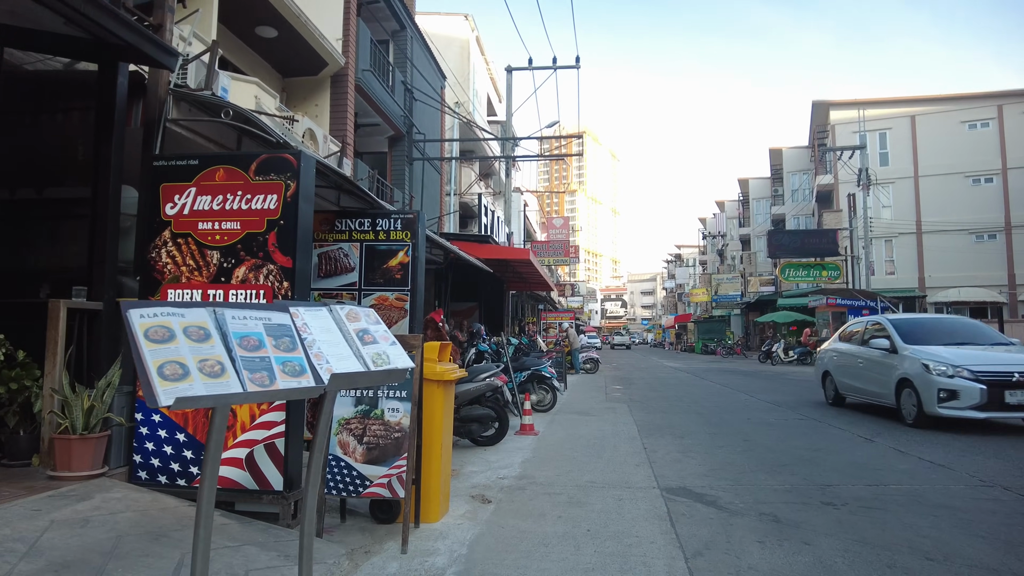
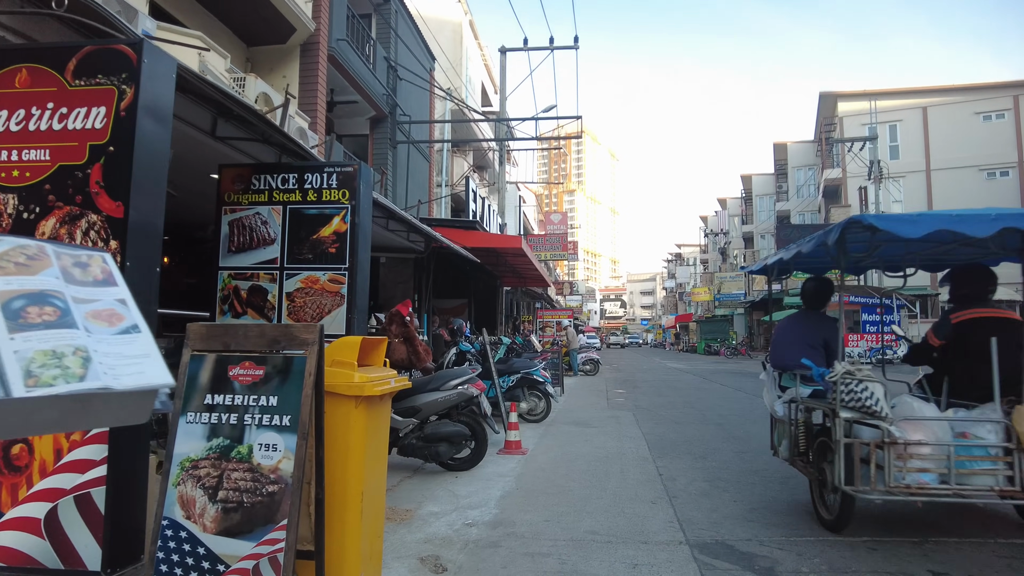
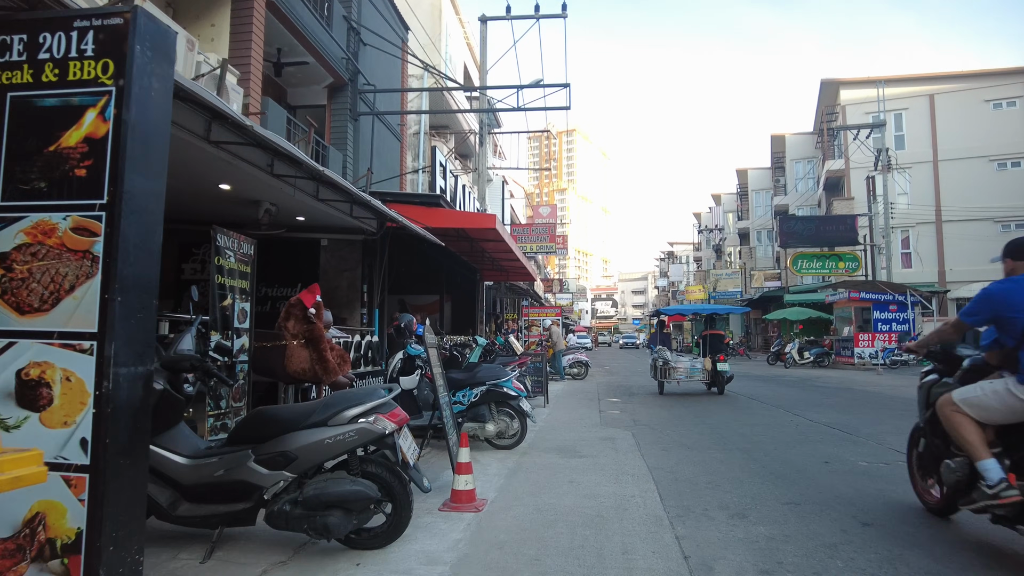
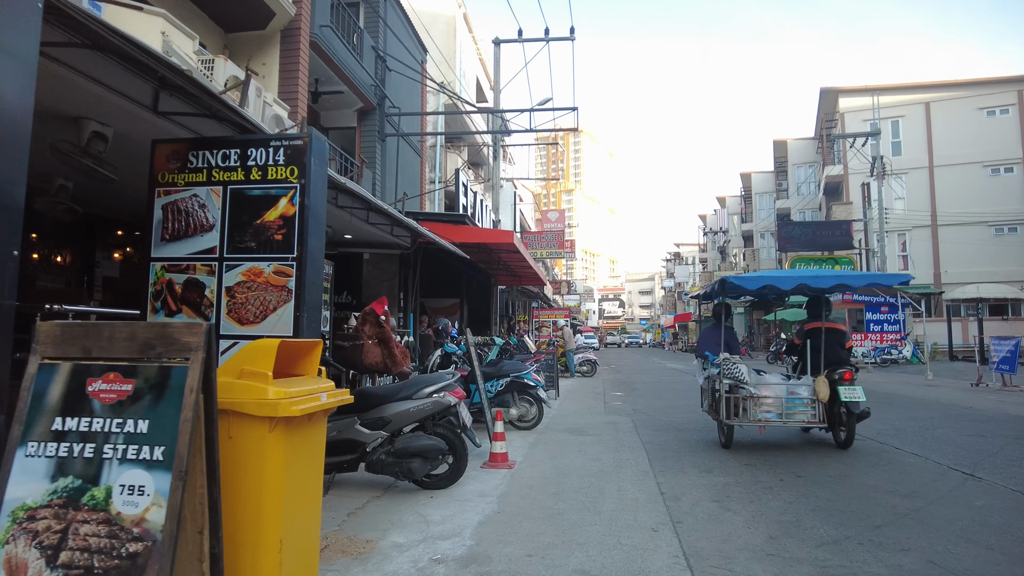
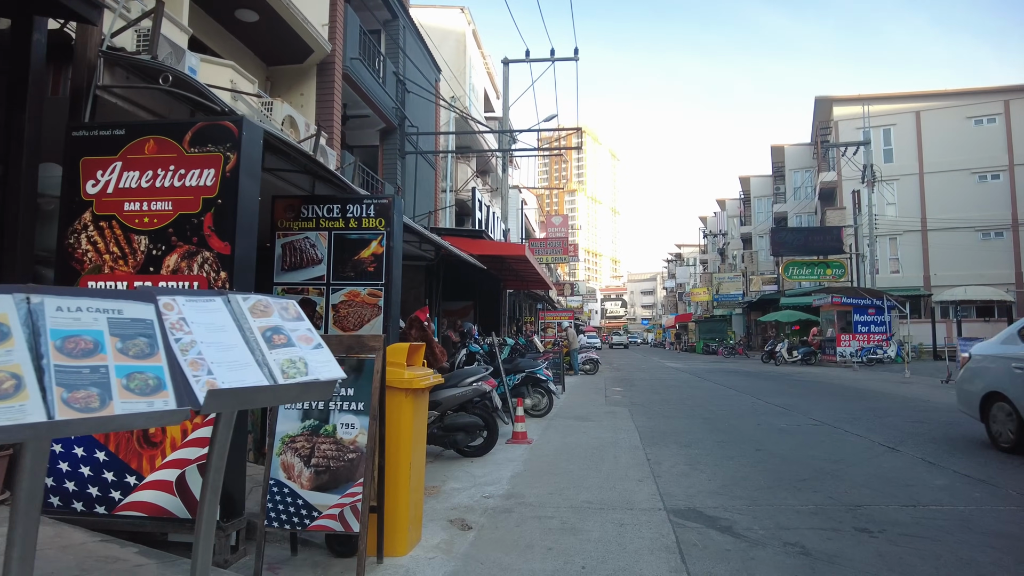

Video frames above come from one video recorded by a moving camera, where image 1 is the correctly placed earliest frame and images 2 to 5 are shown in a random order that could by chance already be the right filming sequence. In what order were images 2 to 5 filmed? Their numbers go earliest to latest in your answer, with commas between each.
5, 2, 4, 3
